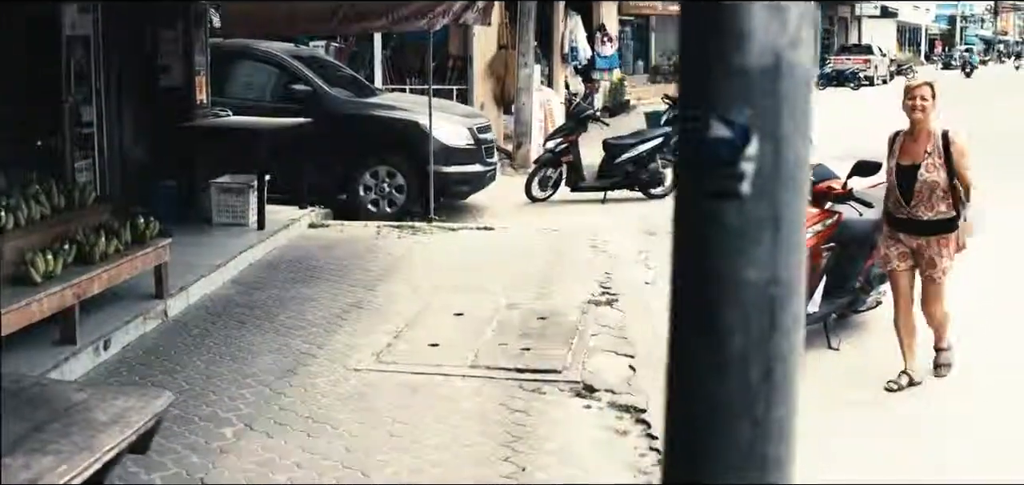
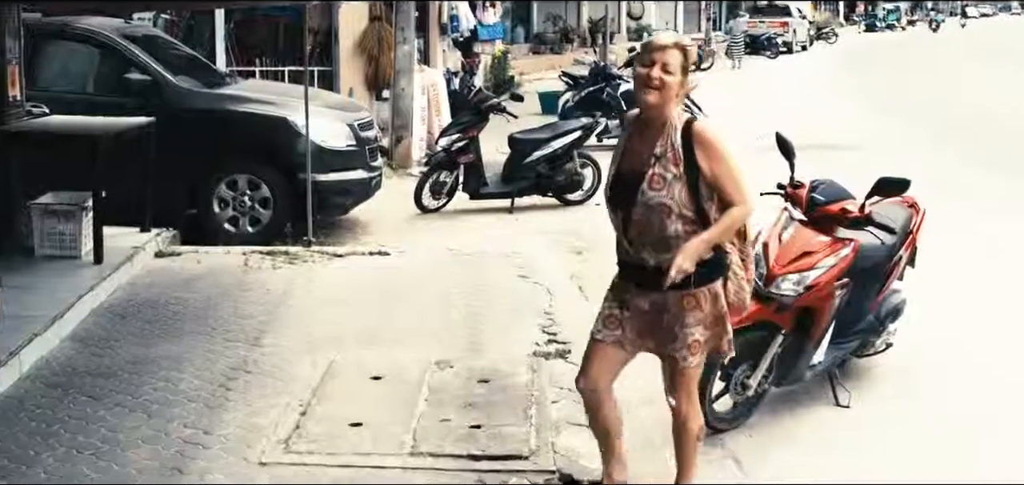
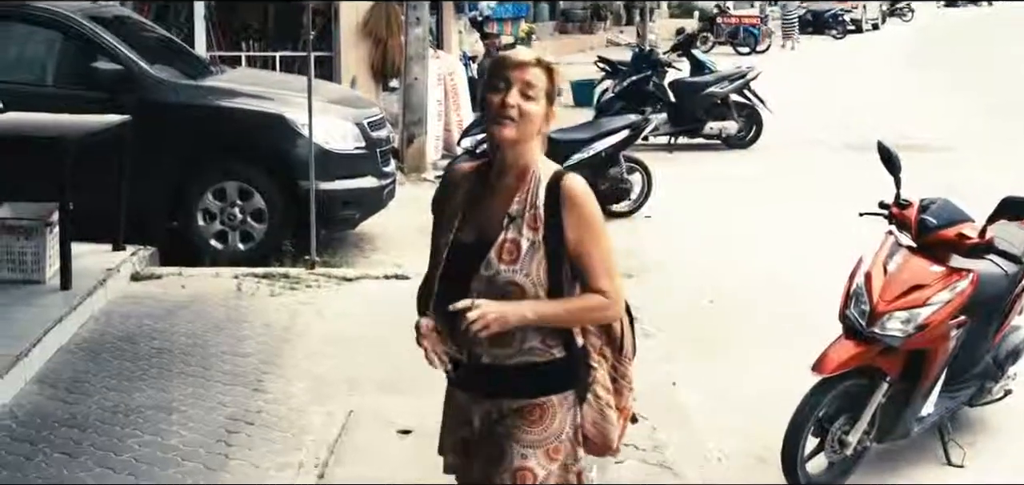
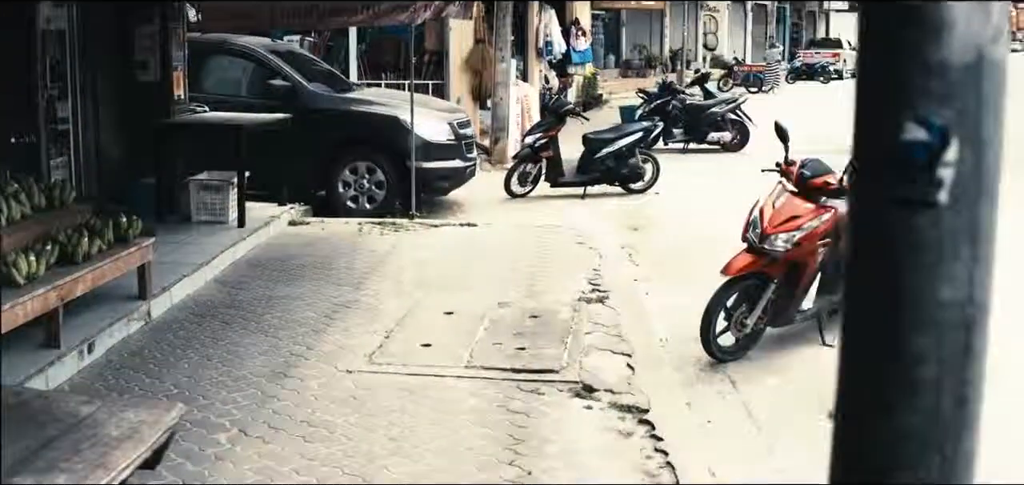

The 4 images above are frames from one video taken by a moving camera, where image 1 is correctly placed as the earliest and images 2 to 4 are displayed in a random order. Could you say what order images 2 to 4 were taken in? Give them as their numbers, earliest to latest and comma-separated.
4, 2, 3
